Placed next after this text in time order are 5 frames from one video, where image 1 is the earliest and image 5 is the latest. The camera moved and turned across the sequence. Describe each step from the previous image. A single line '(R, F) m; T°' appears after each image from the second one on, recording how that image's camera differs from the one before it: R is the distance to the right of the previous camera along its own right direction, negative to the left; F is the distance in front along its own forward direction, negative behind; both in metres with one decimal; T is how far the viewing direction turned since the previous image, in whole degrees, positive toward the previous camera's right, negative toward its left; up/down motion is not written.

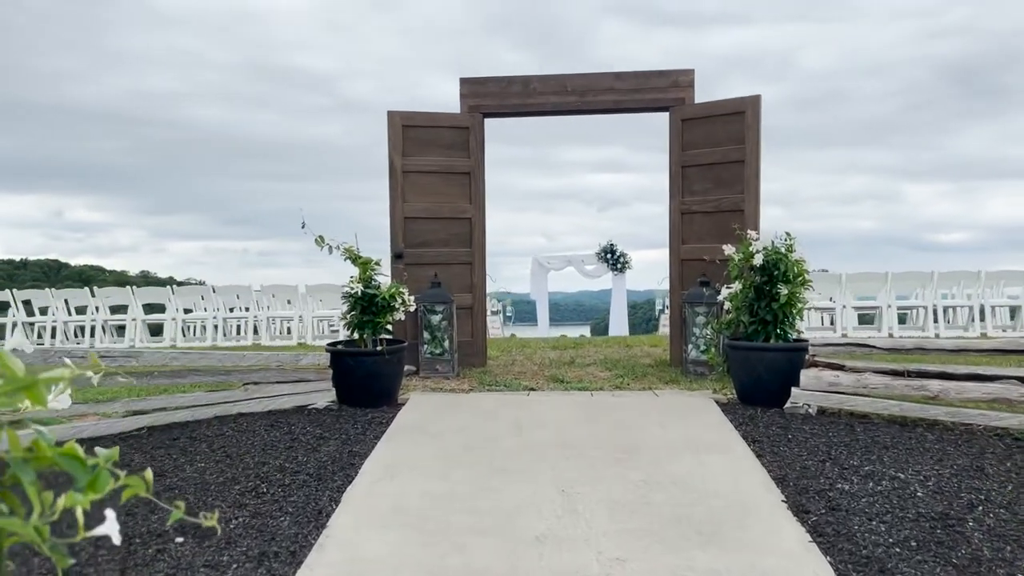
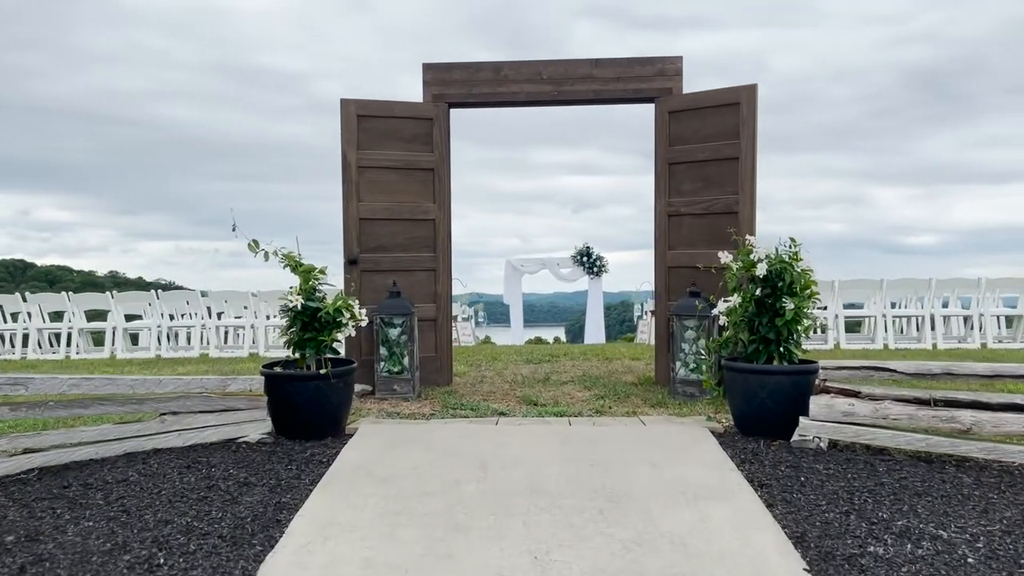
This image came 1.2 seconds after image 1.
(0.0, +0.6) m; +2°
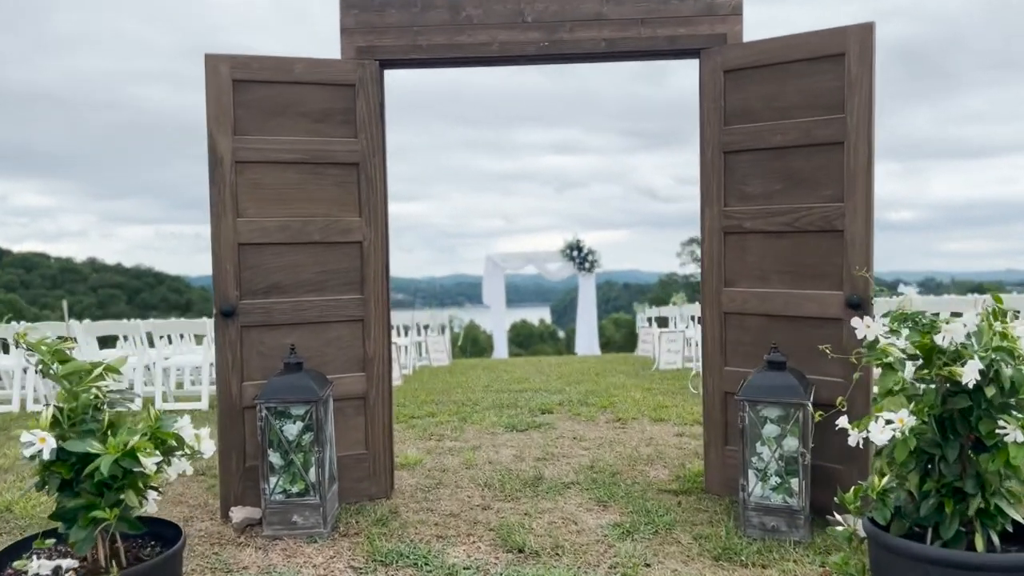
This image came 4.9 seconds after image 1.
(+0.1, +1.8) m; +1°
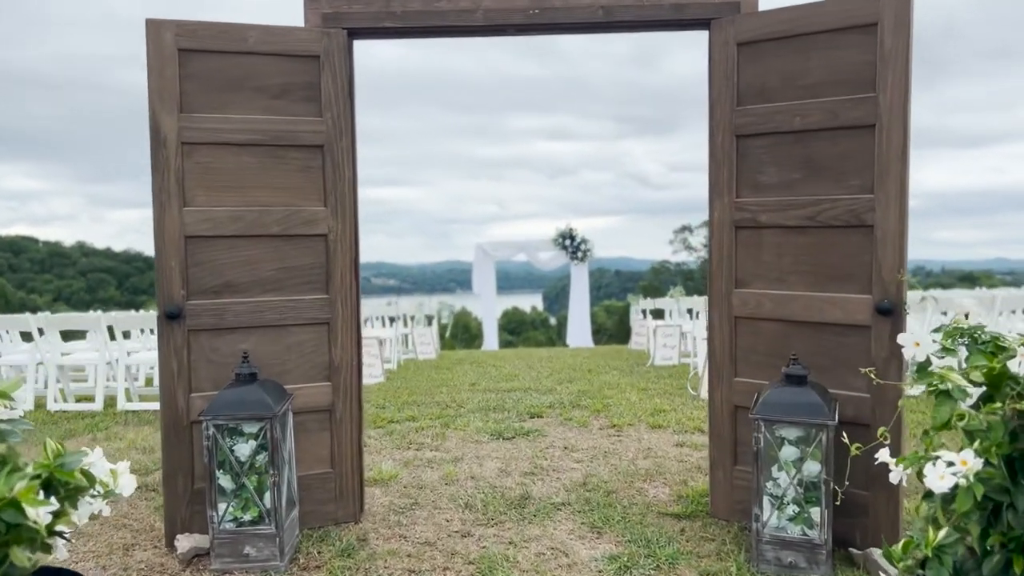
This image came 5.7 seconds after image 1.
(0.0, +0.4) m; +1°
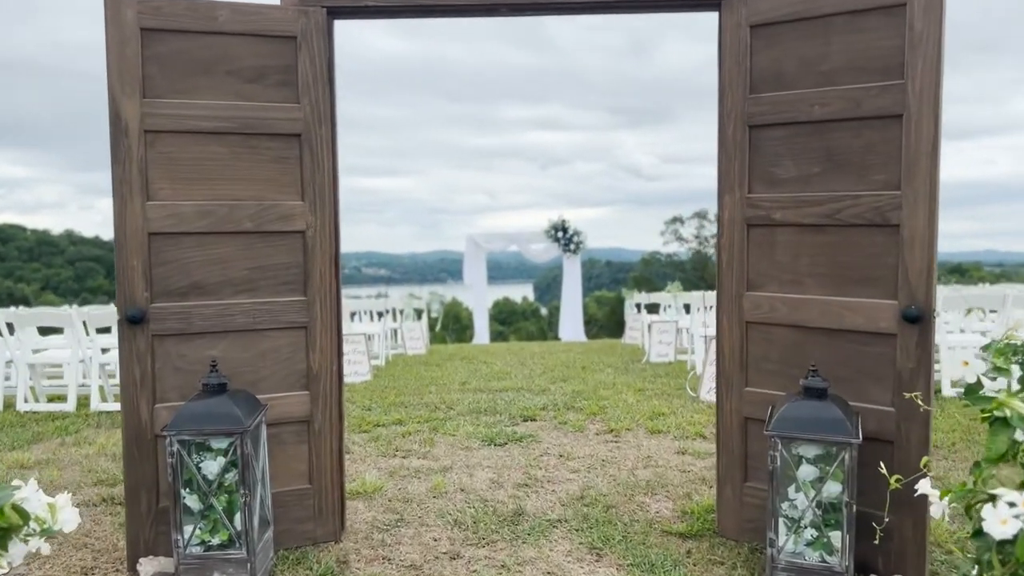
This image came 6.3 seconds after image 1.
(0.0, +0.2) m; +1°
